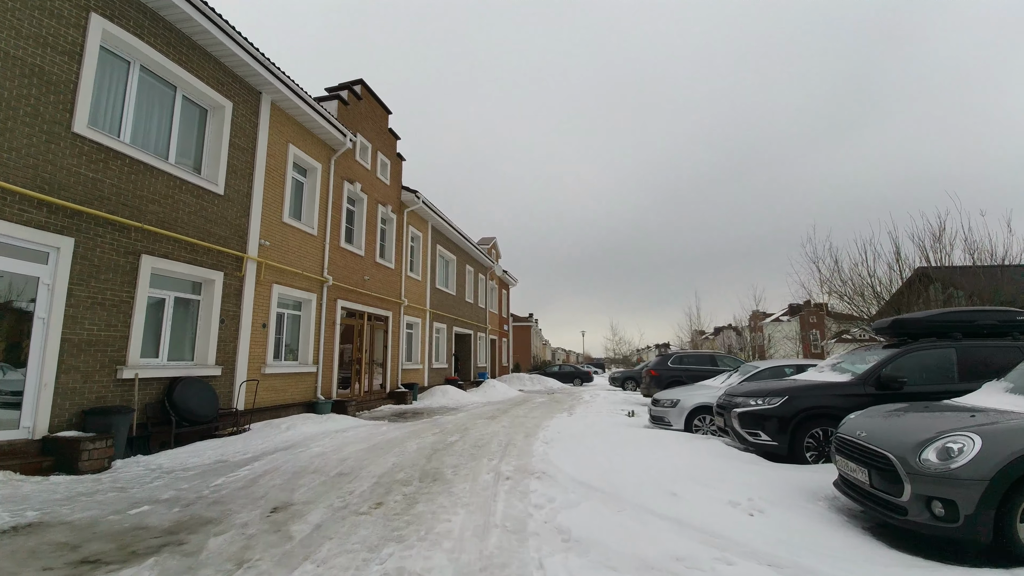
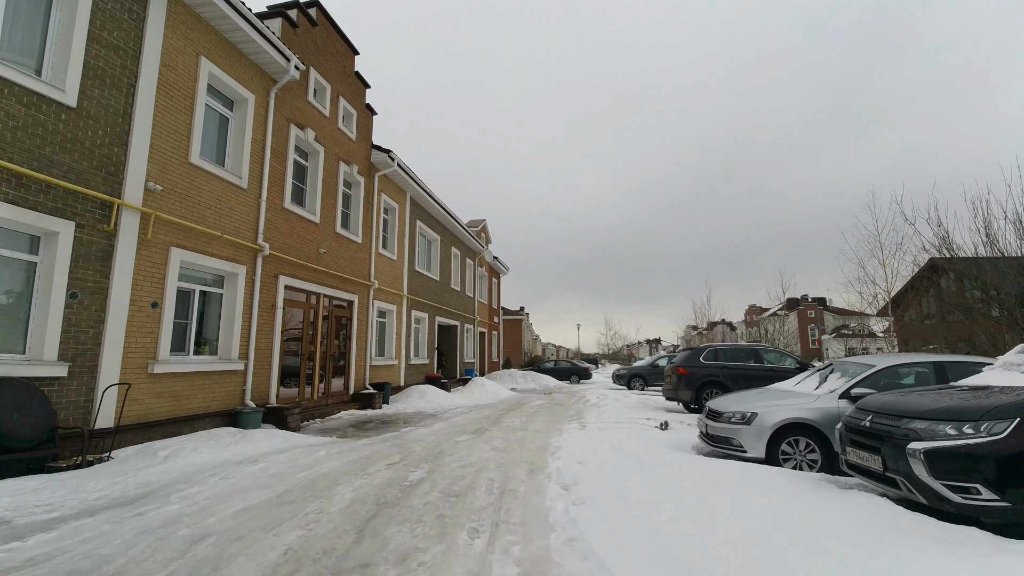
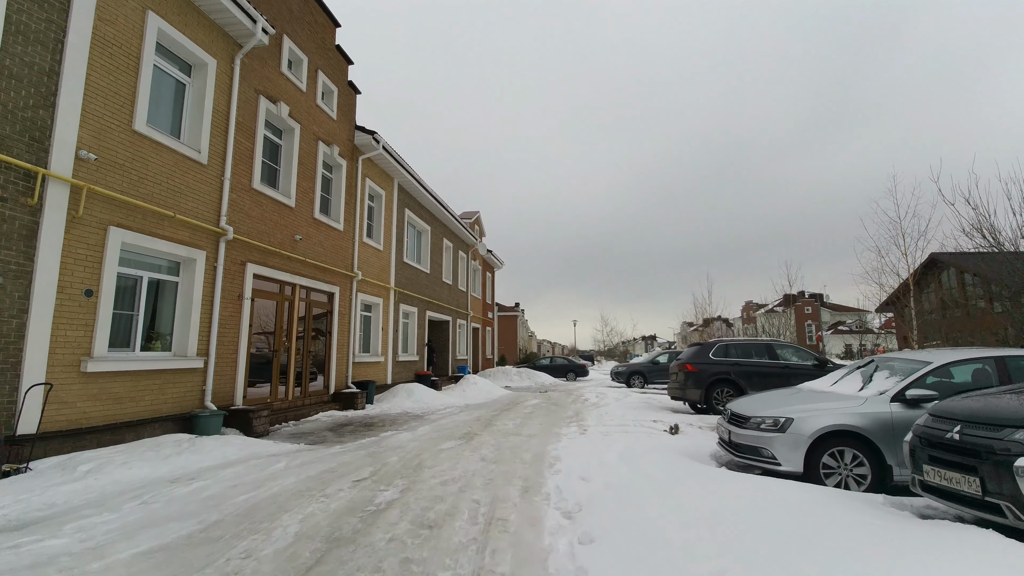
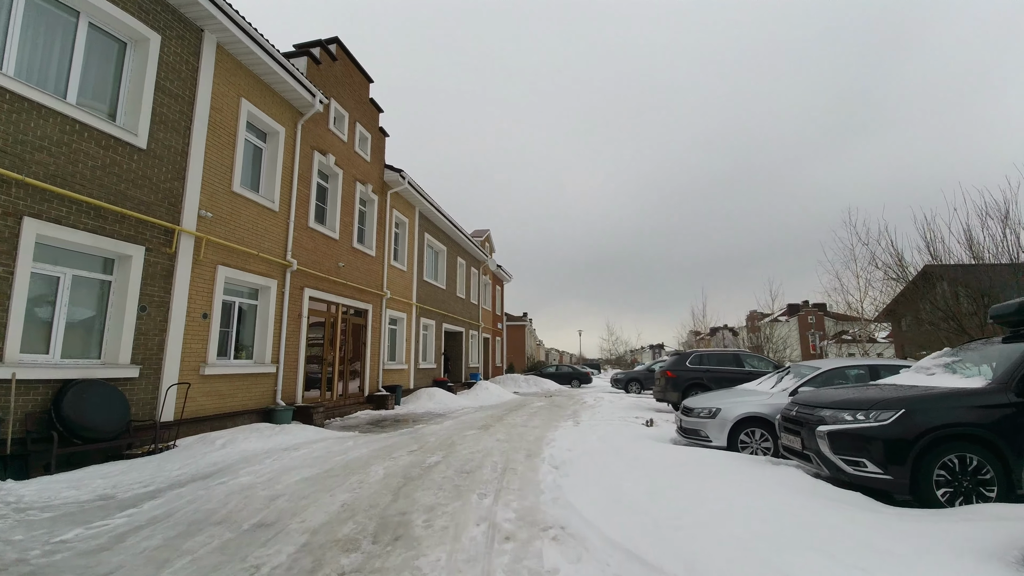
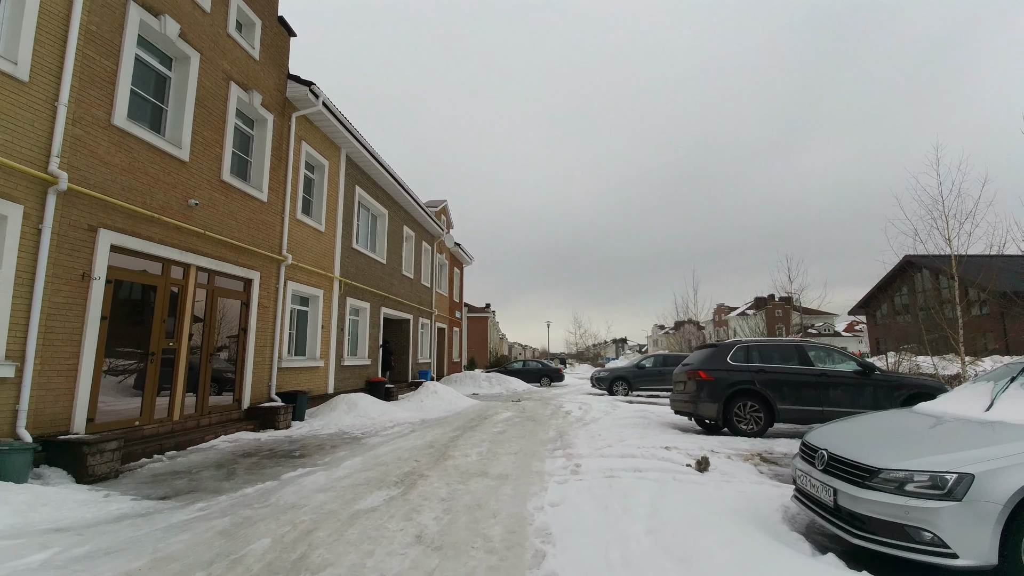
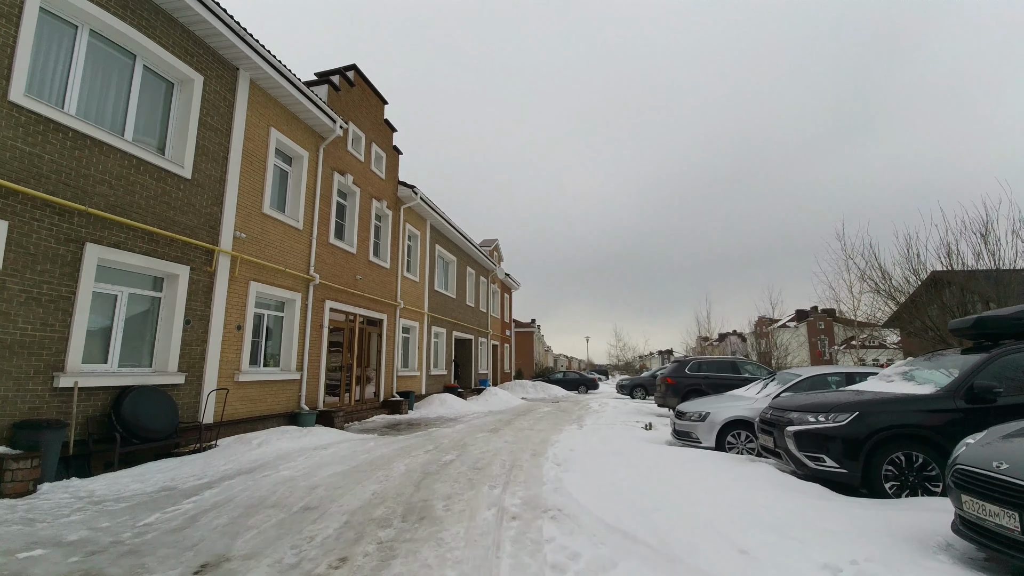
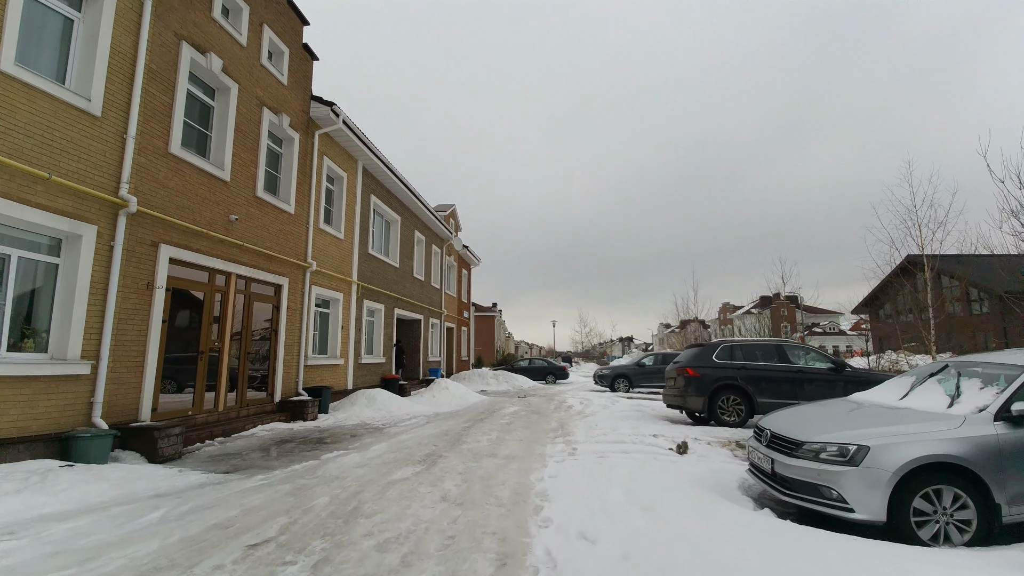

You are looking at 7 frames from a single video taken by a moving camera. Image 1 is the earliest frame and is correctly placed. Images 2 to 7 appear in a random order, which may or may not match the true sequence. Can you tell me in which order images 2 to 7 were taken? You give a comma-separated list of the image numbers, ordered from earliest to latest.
6, 4, 2, 3, 7, 5
